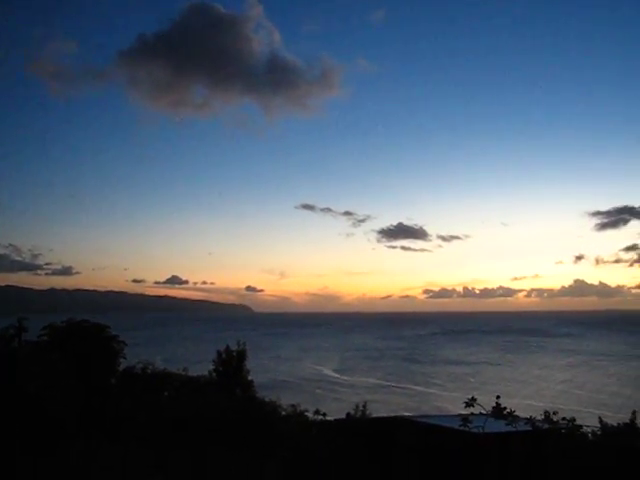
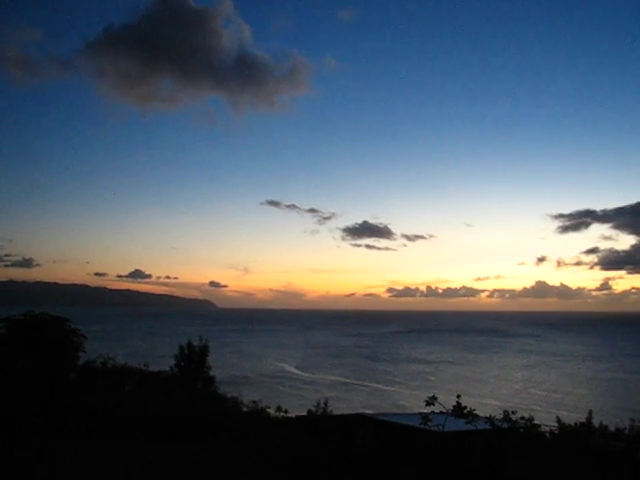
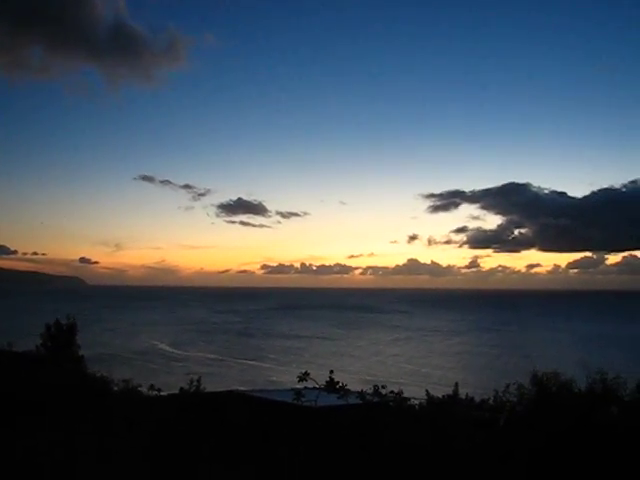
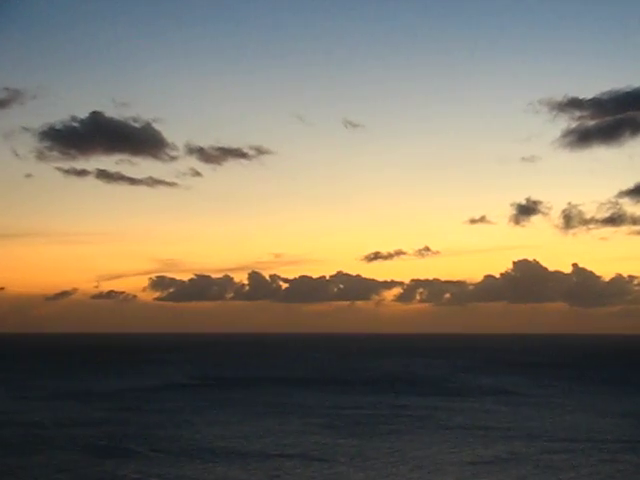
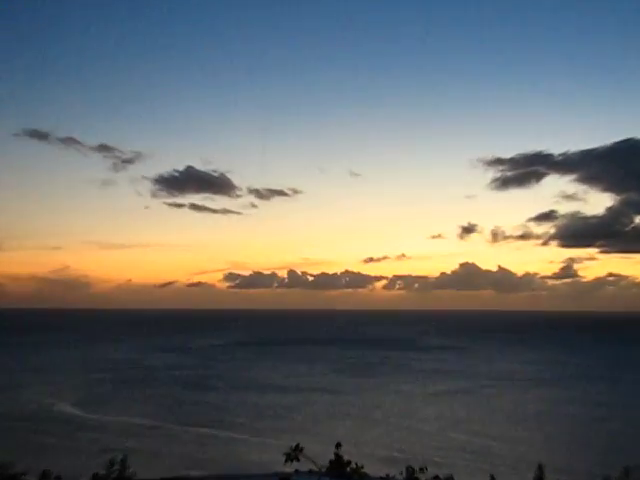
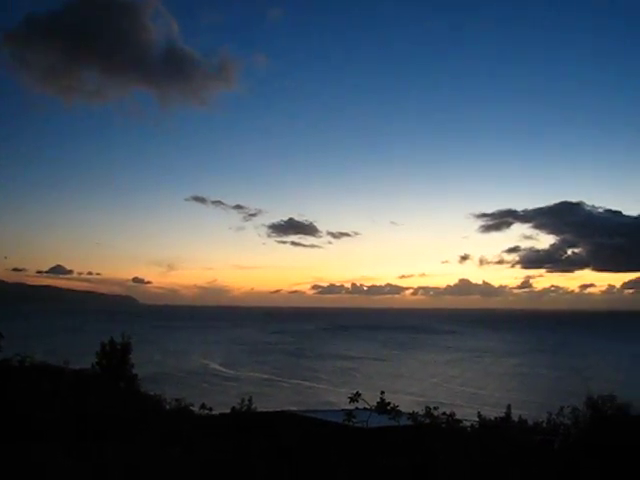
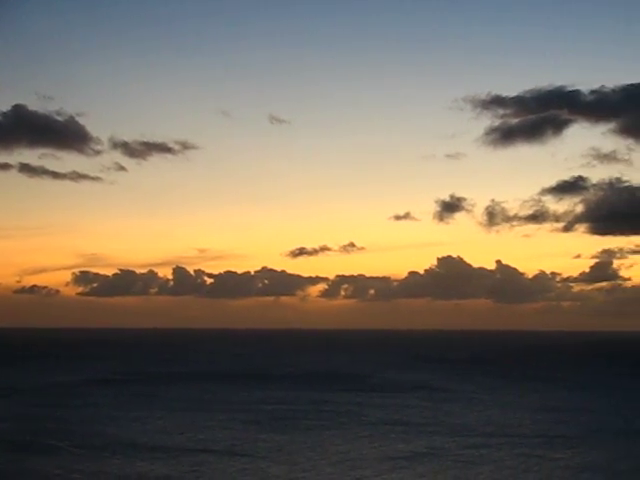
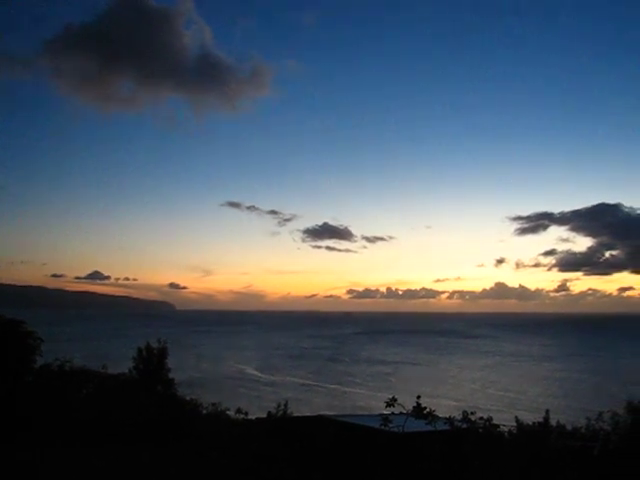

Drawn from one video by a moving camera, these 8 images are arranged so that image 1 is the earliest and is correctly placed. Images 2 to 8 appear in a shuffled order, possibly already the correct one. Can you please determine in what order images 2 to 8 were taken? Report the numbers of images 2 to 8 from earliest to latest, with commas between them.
2, 8, 6, 3, 5, 4, 7
